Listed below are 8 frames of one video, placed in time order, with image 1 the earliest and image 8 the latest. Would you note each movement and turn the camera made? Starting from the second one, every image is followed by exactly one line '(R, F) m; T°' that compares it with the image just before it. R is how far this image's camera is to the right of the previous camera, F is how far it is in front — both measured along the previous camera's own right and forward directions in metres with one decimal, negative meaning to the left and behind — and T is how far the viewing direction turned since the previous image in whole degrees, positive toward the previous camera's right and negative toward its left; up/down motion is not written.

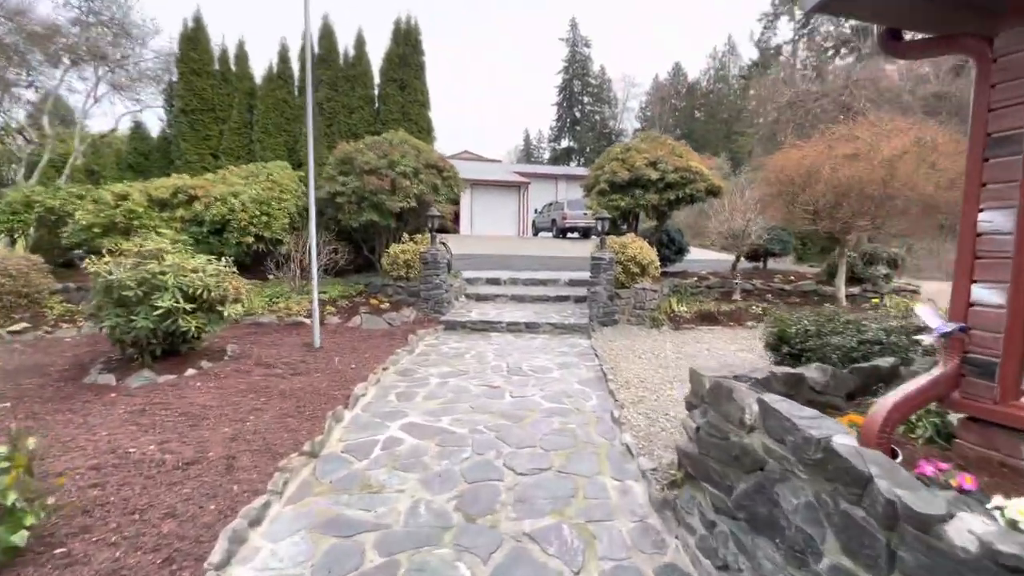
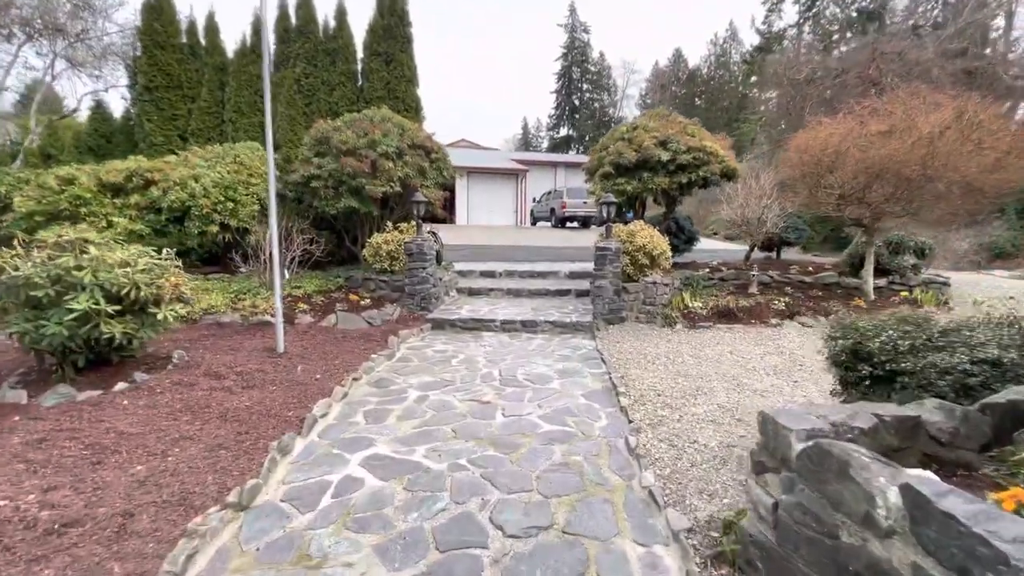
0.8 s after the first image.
(+0.1, +0.8) m; 0°
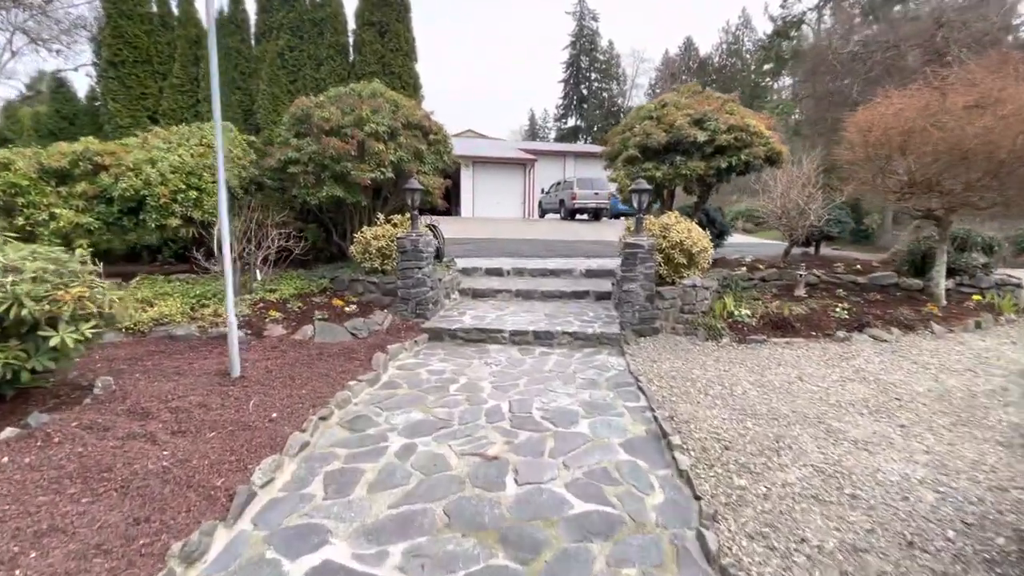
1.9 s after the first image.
(-0.1, +1.0) m; -1°
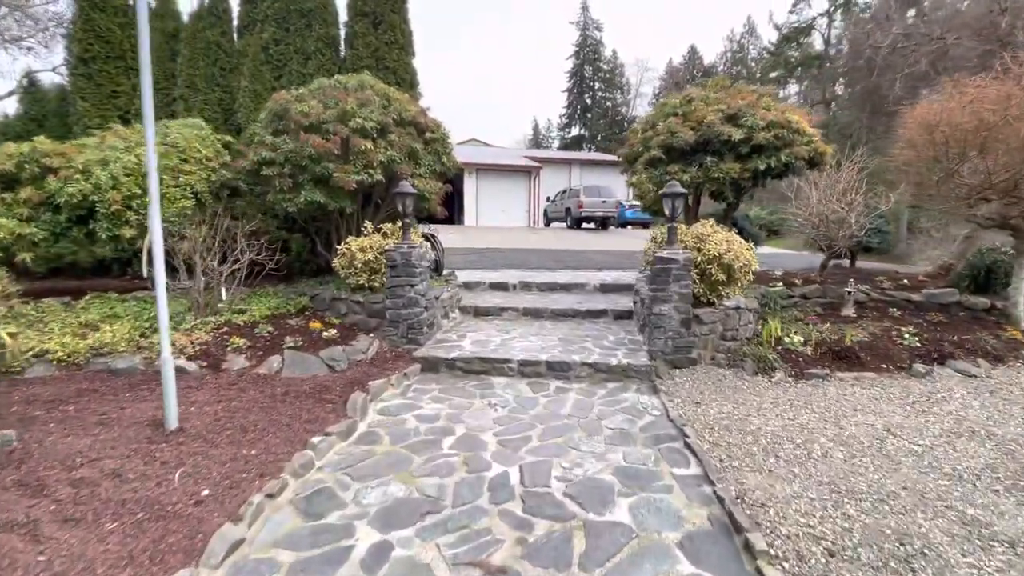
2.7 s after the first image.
(0.0, +0.8) m; 0°
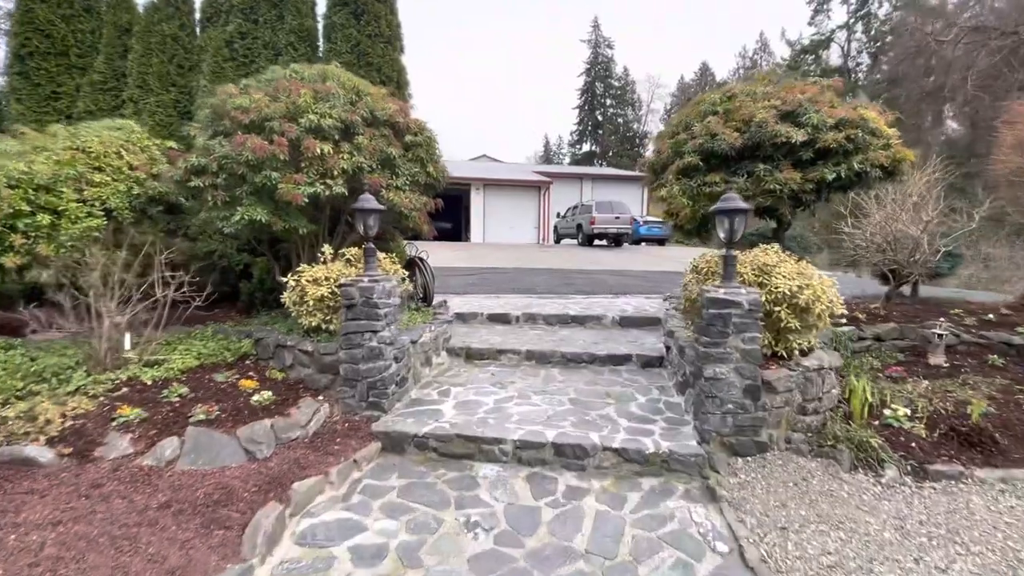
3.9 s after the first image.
(+0.1, +1.2) m; -1°
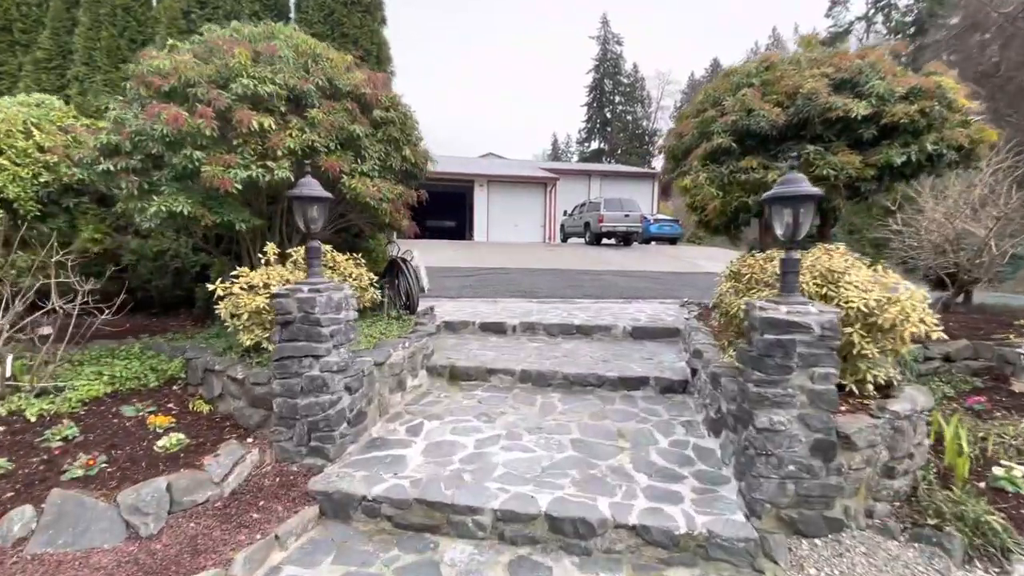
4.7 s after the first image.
(+0.1, +0.8) m; -1°
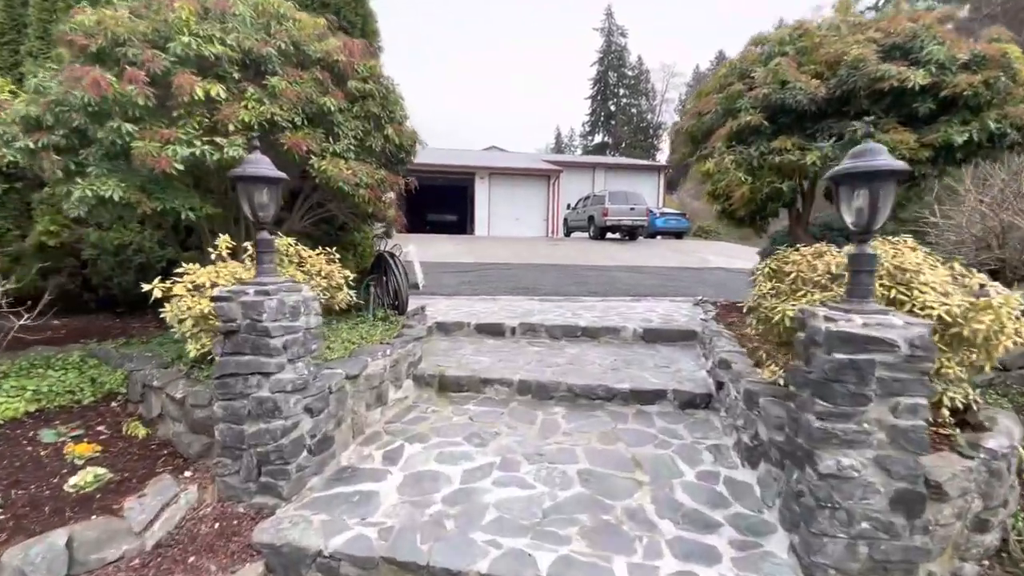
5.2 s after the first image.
(0.0, +0.5) m; 0°
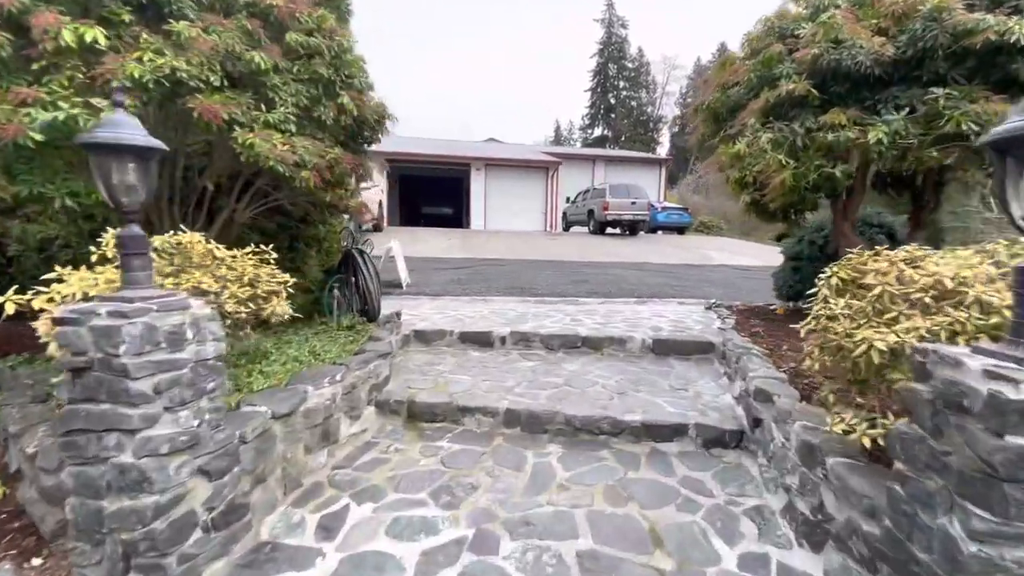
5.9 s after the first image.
(+0.1, +0.7) m; 0°
